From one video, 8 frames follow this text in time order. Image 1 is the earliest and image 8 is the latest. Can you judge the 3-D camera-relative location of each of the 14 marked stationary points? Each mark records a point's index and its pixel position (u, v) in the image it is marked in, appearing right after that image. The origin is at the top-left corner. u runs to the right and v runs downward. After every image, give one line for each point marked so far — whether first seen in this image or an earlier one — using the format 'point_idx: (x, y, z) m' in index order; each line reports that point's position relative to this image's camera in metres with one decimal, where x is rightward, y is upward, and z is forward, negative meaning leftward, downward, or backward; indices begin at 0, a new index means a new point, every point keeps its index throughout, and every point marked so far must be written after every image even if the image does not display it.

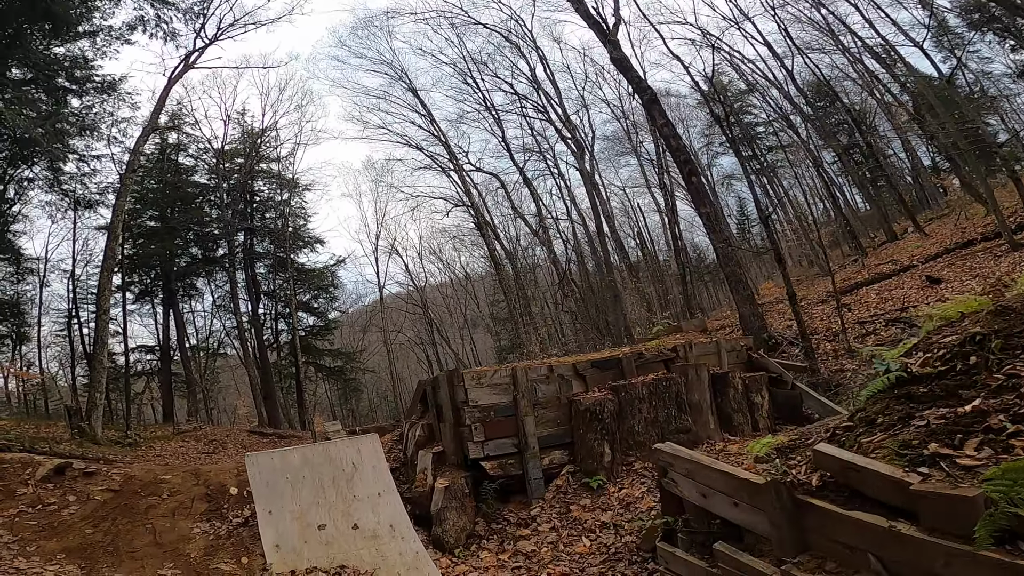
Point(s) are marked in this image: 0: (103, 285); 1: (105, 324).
0: (-12.0, 0.0, +14.8) m
1: (-11.9, -1.1, +14.5) m
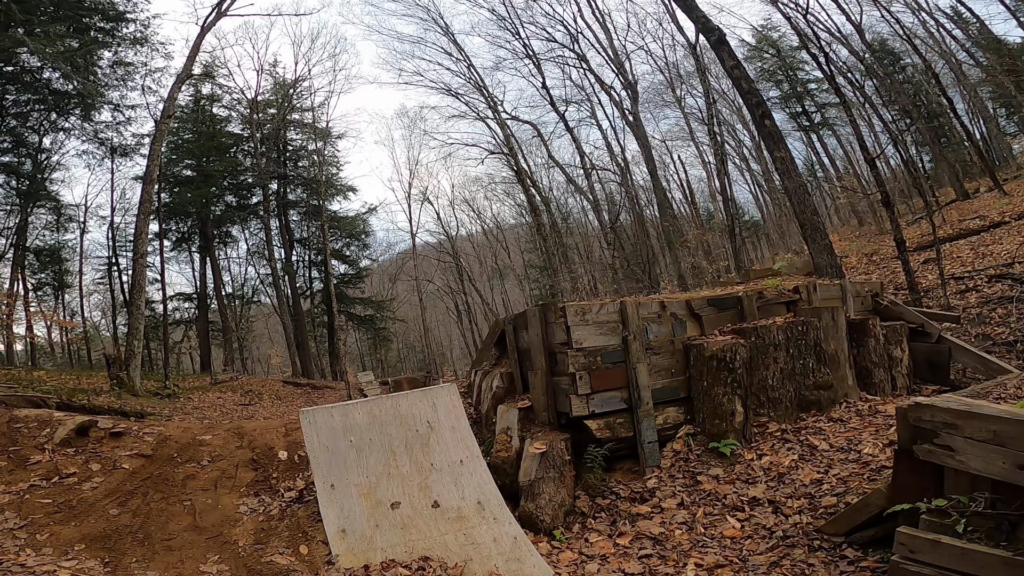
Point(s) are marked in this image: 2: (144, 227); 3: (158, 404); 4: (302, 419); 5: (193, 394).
0: (-10.7, +1.6, +14.3) m
1: (-10.5, +0.5, +14.2) m
2: (-10.6, +1.7, +14.4) m
3: (-9.8, -3.1, +13.7) m
4: (-1.4, -0.9, +3.5) m
5: (-11.3, -3.6, +17.5) m
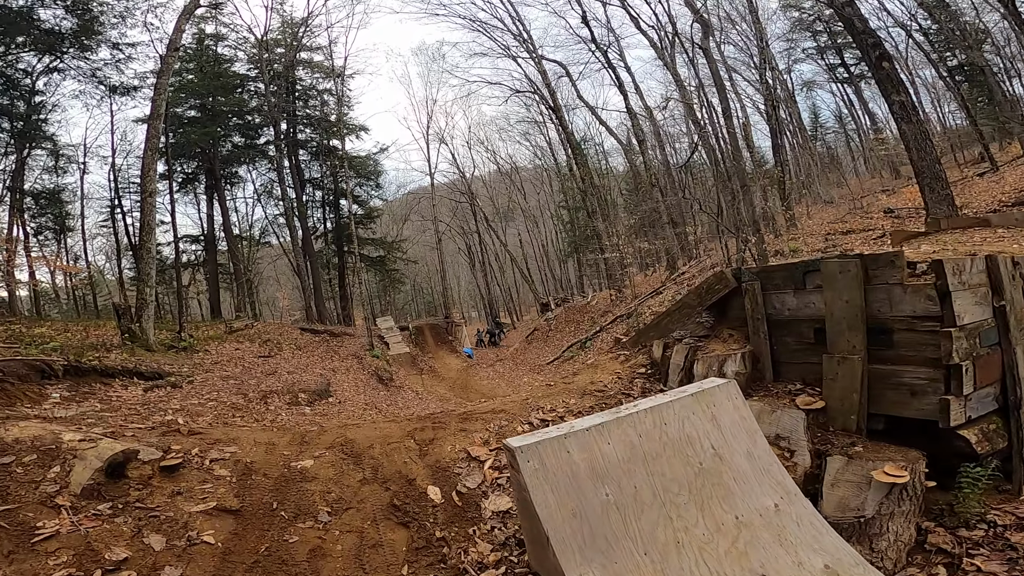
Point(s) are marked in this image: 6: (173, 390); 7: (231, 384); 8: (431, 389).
0: (-9.1, +3.1, +12.5) m
1: (-9.0, +1.9, +12.5) m
2: (-9.0, +3.1, +12.5) m
3: (-8.3, -1.8, +12.3) m
4: (0.0, -0.7, +1.9) m
5: (-9.8, -1.8, +16.2) m
6: (-6.7, -2.0, +9.9) m
7: (-6.3, -2.1, +11.1) m
8: (-3.0, -3.5, +17.5) m
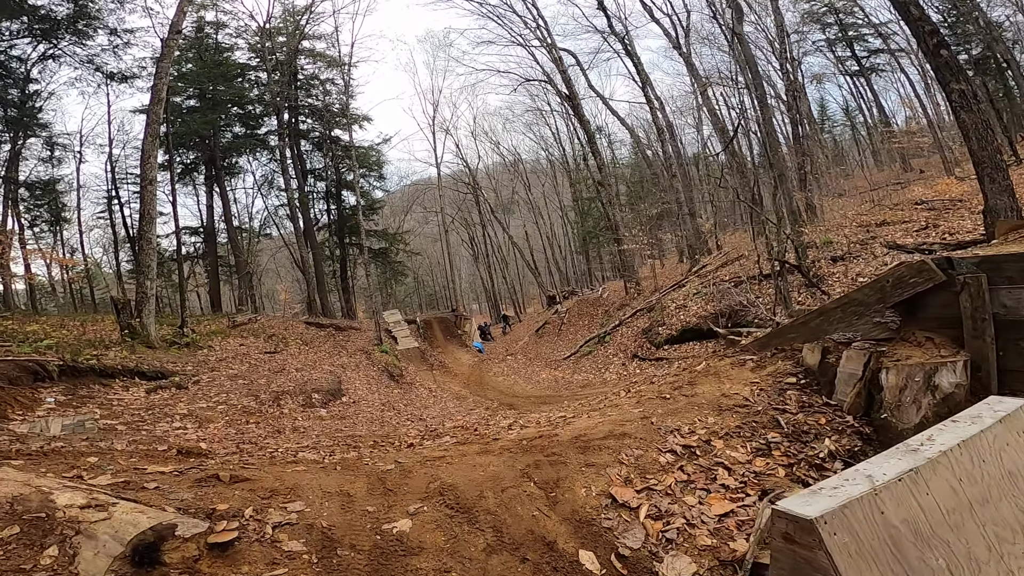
0: (-8.5, +3.2, +11.6) m
1: (-8.4, +2.1, +11.6) m
2: (-8.4, +3.3, +11.7) m
3: (-7.7, -1.6, +11.5) m
4: (+0.7, -0.7, +1.1) m
5: (-9.2, -1.6, +15.4) m
6: (-6.1, -1.9, +9.2) m
7: (-5.6, -2.0, +10.4) m
8: (-2.4, -3.3, +16.8) m
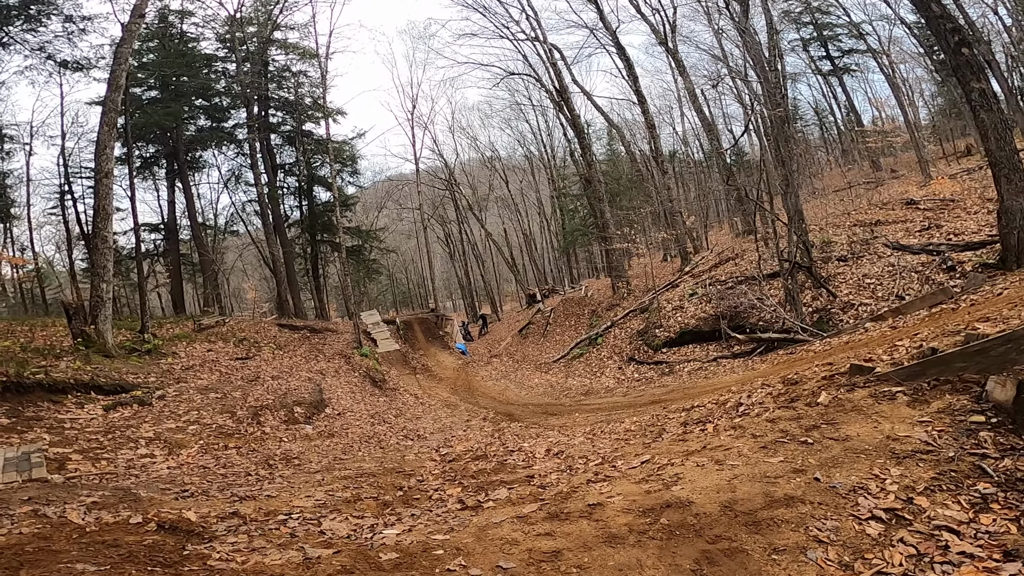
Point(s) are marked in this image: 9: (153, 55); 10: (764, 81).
0: (-8.5, +3.2, +10.4) m
1: (-8.4, +2.0, +10.4) m
2: (-8.4, +3.2, +10.4) m
3: (-7.7, -1.6, +10.3) m
4: (+1.3, -0.7, +0.4) m
5: (-9.4, -1.7, +14.1) m
6: (-5.9, -2.0, +8.1) m
7: (-5.5, -2.1, +9.3) m
8: (-2.7, -3.3, +15.9) m
9: (-12.8, +8.8, +18.0) m
10: (+5.8, +4.9, +11.4) m
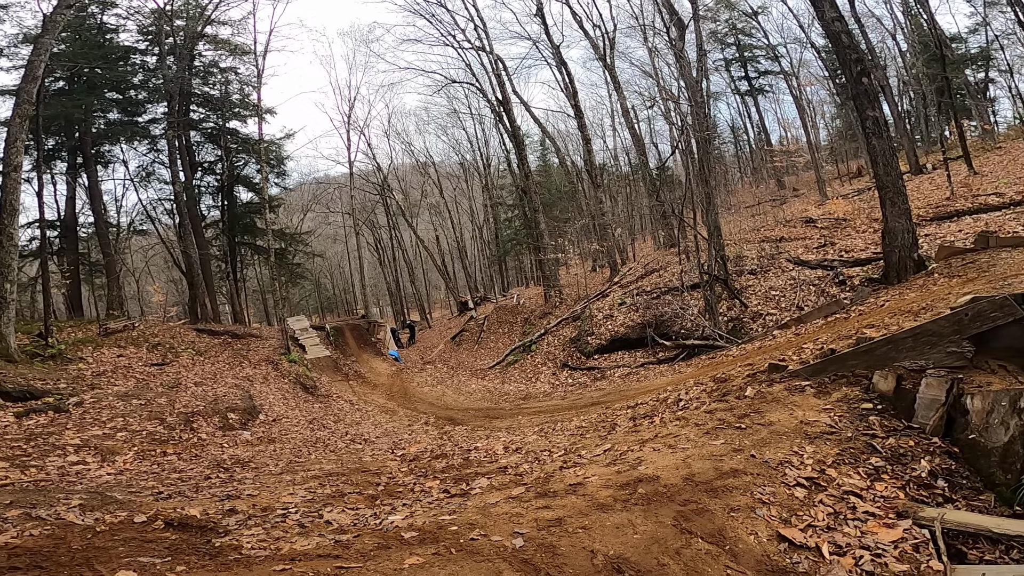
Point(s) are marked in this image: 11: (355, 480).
0: (-9.5, +3.2, +9.5) m
1: (-9.4, +2.1, +9.5) m
2: (-9.4, +3.2, +9.5) m
3: (-8.8, -1.6, +9.5) m
4: (+1.5, -0.8, +1.0) m
5: (-11.0, -1.7, +13.0) m
6: (-6.7, -2.0, +7.5) m
7: (-6.5, -2.1, +8.8) m
8: (-4.6, -3.5, +15.6) m
9: (-14.7, +8.8, +16.5) m
10: (+4.5, +4.6, +12.5) m
11: (-1.4, -1.7, +4.4) m
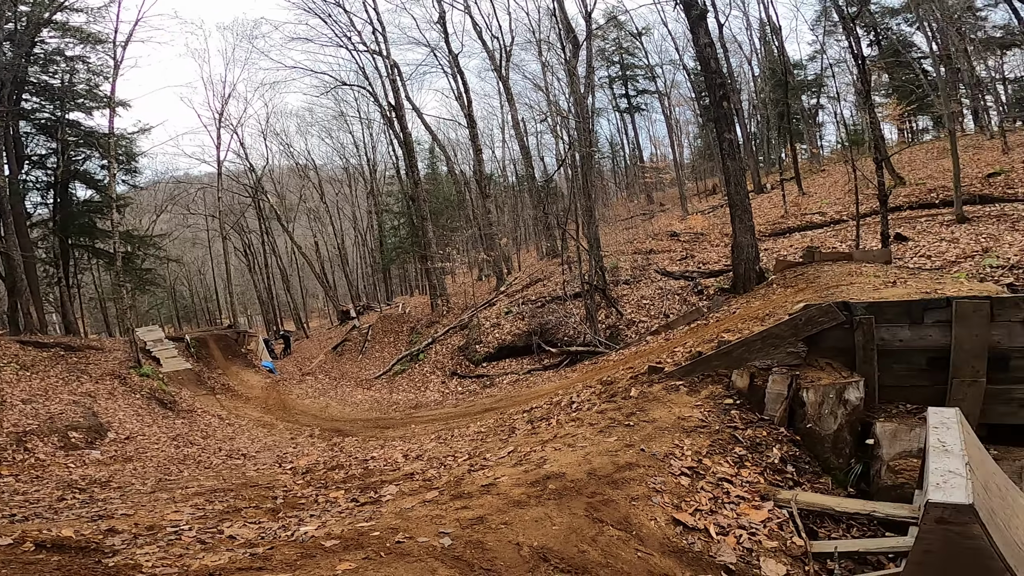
0: (-11.2, +3.0, +7.3) m
1: (-11.1, +1.9, +7.3) m
2: (-11.2, +3.1, +7.4) m
3: (-10.5, -1.8, +7.4) m
4: (+1.4, -0.8, +1.4) m
5: (-13.5, -1.9, +10.3) m
6: (-8.1, -2.1, +5.9) m
7: (-8.2, -2.2, +7.2) m
8: (-7.8, -3.7, +14.3) m
9: (-17.9, +8.5, +13.1) m
10: (+1.7, +4.4, +13.4) m
11: (-2.2, -1.7, +4.0) m
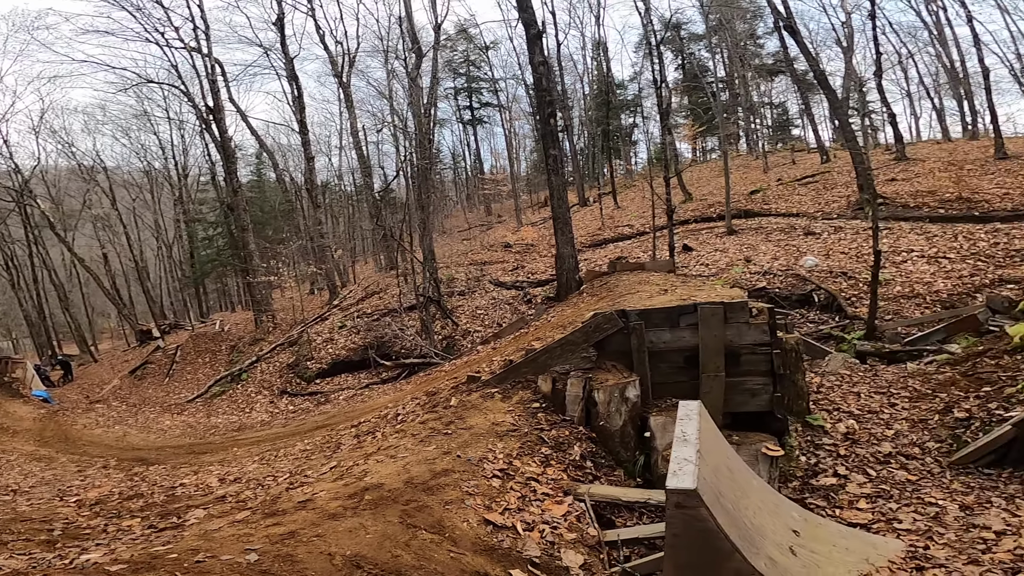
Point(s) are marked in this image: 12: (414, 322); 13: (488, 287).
0: (-13.2, +2.5, +3.9) m
1: (-13.0, +1.4, +3.9) m
2: (-13.2, +2.5, +3.9) m
3: (-12.3, -2.3, +4.1) m
4: (+0.8, -0.8, +1.9) m
5: (-16.0, -2.6, +6.0) m
6: (-9.6, -2.5, +3.4) m
7: (-10.0, -2.7, +4.6) m
8: (-11.7, -4.3, +11.4) m
9: (-21.4, +7.6, +7.5) m
10: (-2.6, +4.1, +13.5) m
11: (-3.4, -1.9, +3.3) m
12: (-2.6, -1.0, +15.0) m
13: (-0.5, +0.1, +16.3) m
